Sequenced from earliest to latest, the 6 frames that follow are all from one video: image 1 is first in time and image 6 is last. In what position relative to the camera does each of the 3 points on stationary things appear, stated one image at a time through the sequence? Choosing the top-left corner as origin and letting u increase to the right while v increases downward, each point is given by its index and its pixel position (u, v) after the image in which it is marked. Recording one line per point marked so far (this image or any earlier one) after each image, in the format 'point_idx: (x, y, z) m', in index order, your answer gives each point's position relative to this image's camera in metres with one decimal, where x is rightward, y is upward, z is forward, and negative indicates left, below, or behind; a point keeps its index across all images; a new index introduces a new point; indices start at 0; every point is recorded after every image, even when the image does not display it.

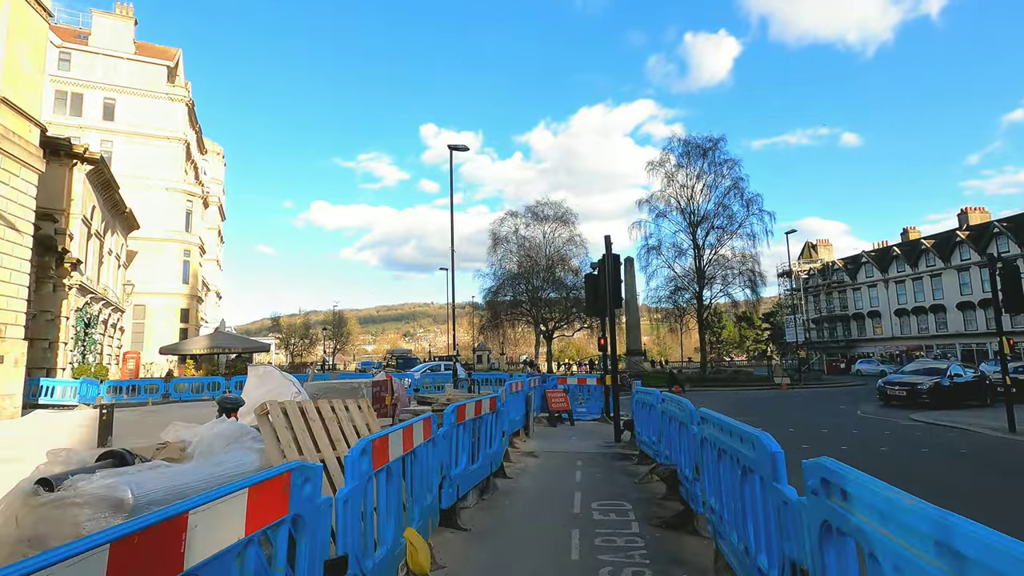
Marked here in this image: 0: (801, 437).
0: (+6.6, -3.4, +12.2) m
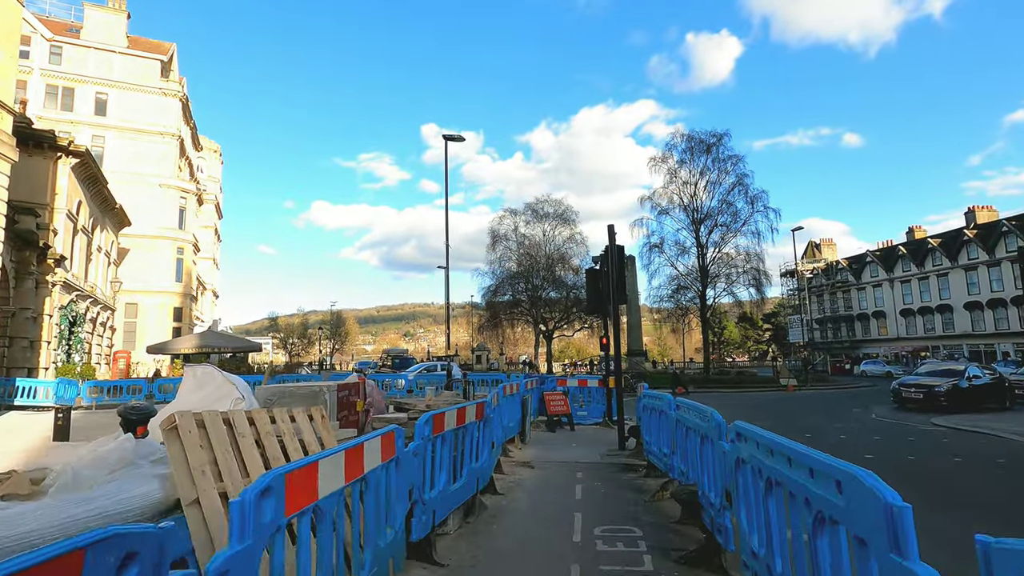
0: (+6.5, -3.3, +11.3) m
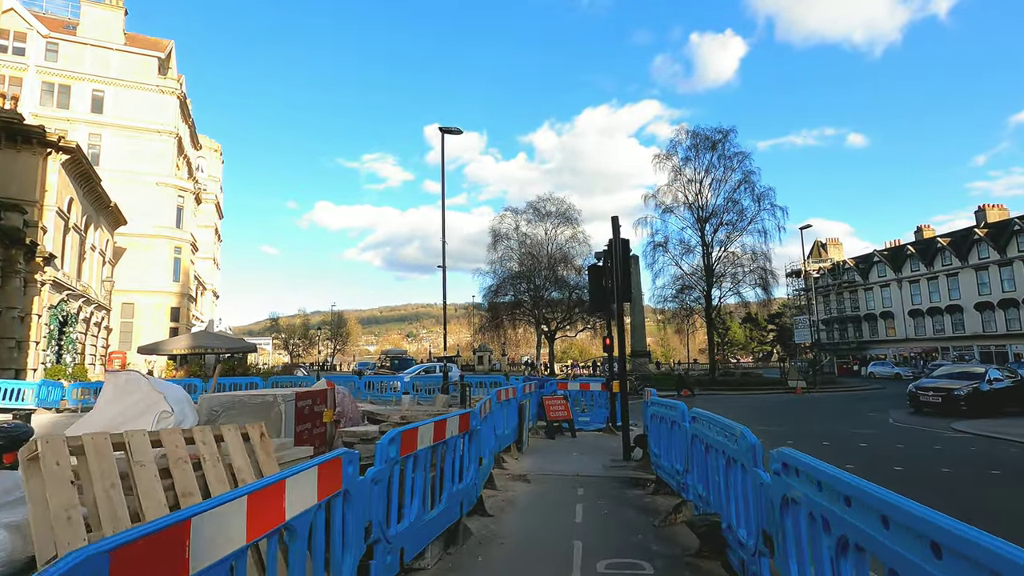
0: (+6.5, -3.2, +10.5) m
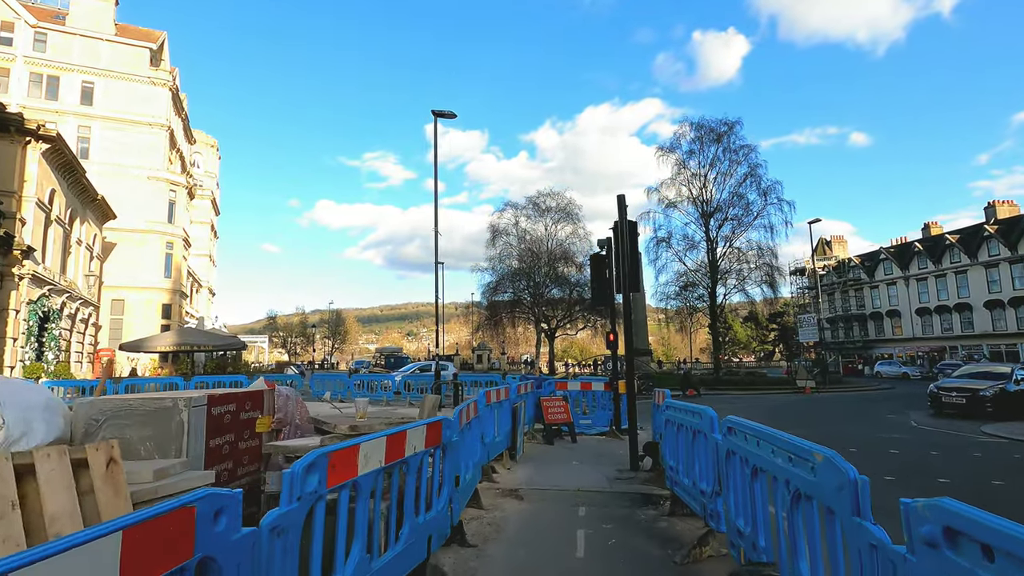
0: (+6.3, -3.1, +9.5) m
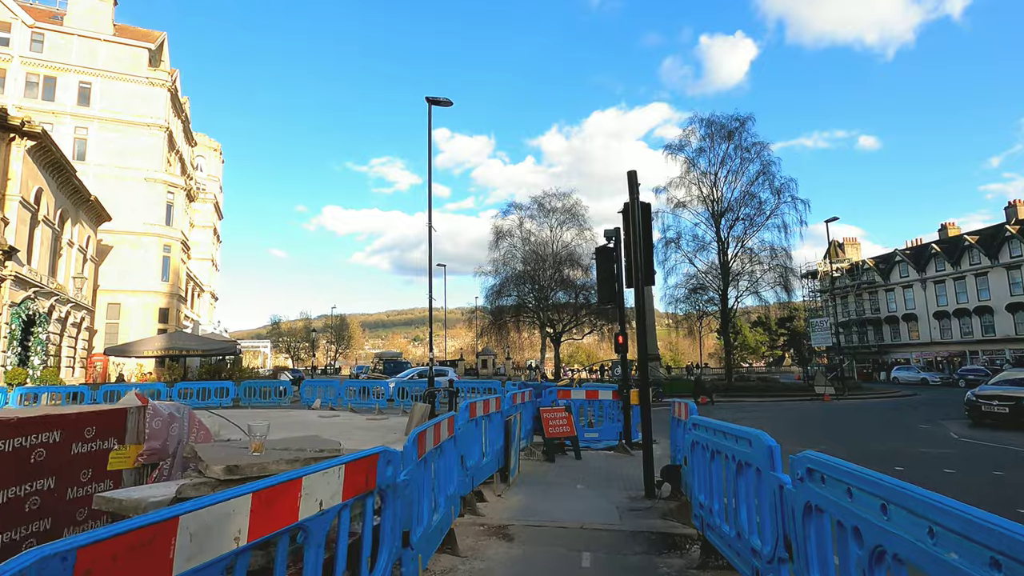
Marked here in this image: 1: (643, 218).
0: (+6.3, -3.0, +8.2) m
1: (+1.8, +0.9, +7.1) m
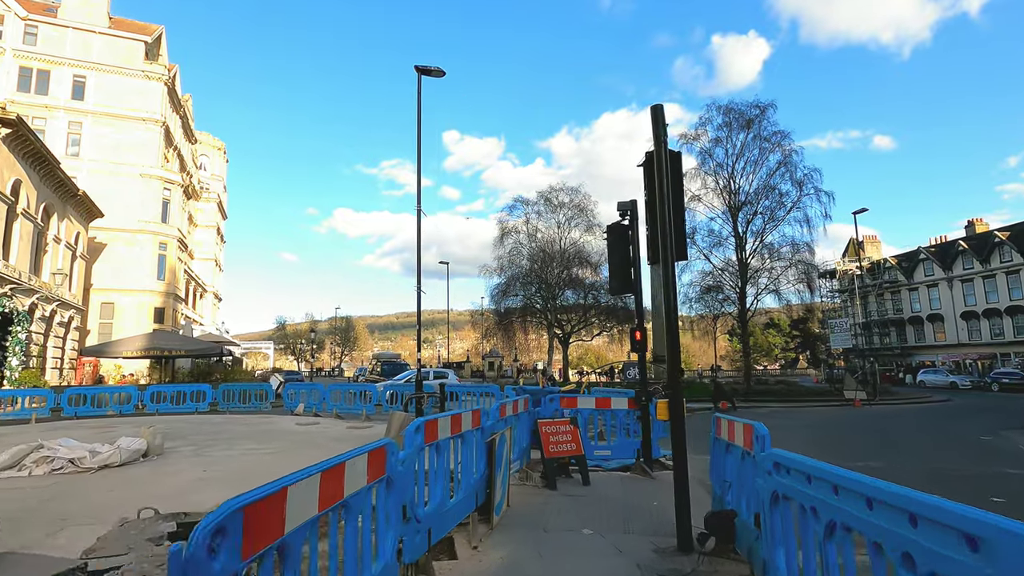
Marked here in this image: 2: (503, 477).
0: (+6.1, -2.7, +6.3) m
1: (+1.6, +1.2, +5.3) m
2: (-0.1, -2.0, +5.5) m
